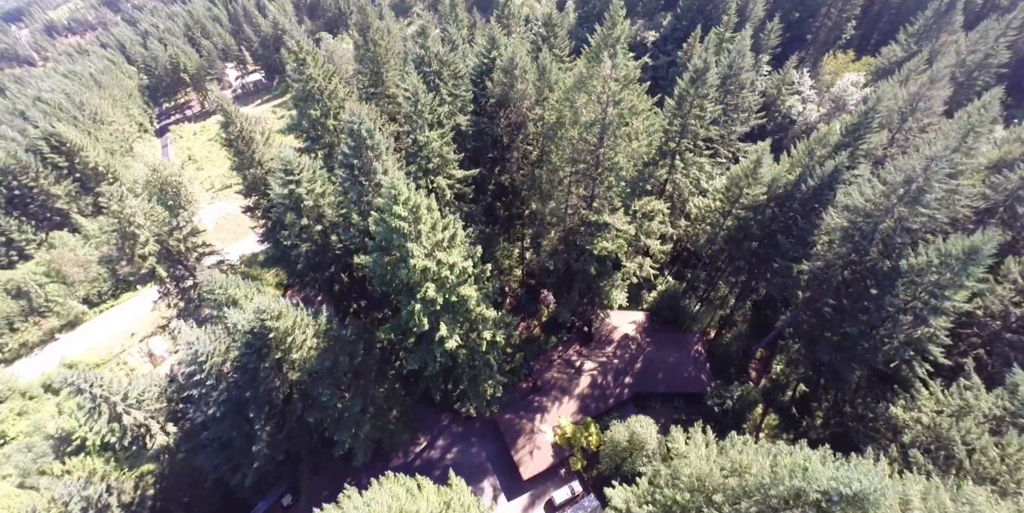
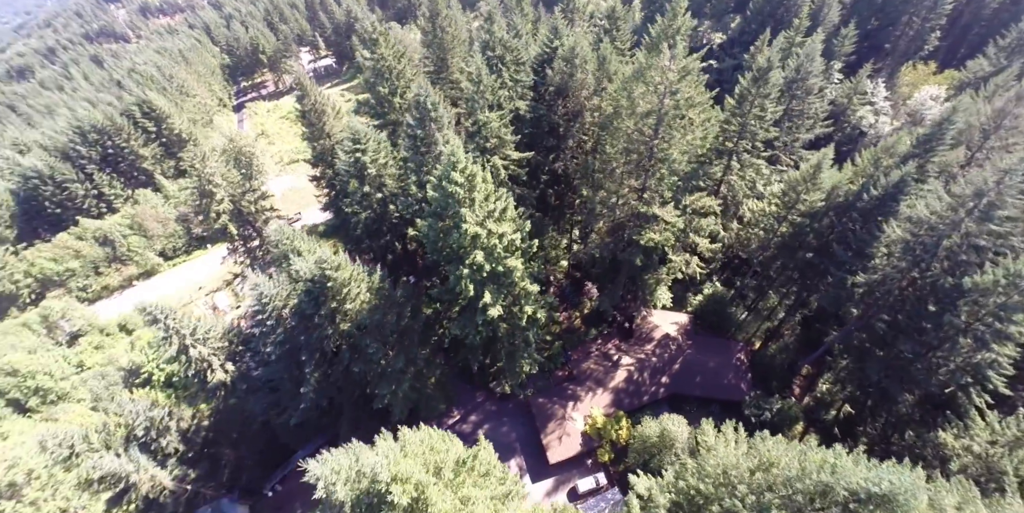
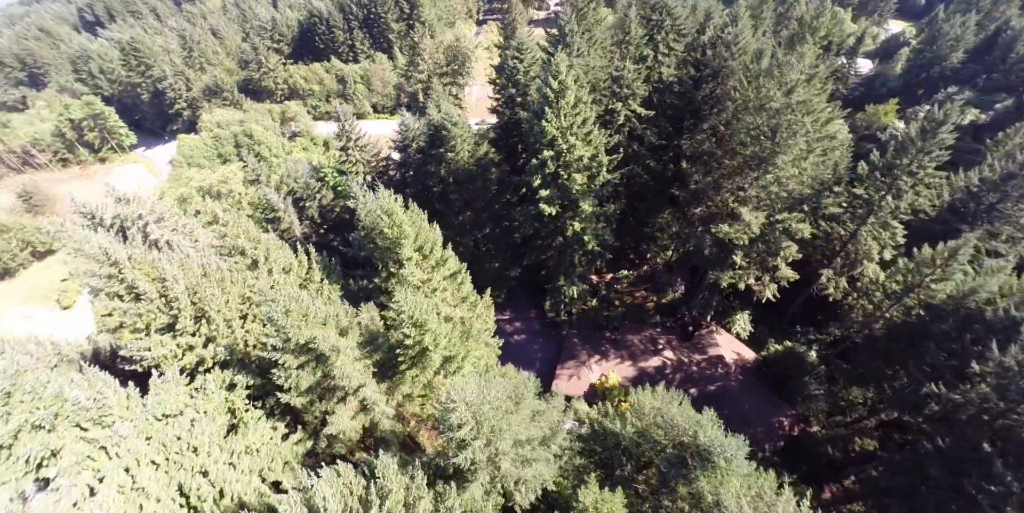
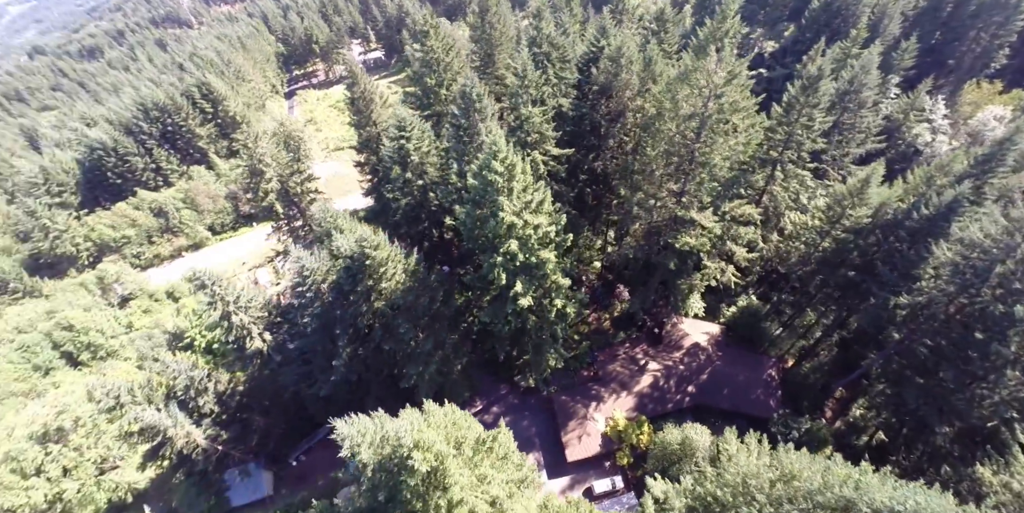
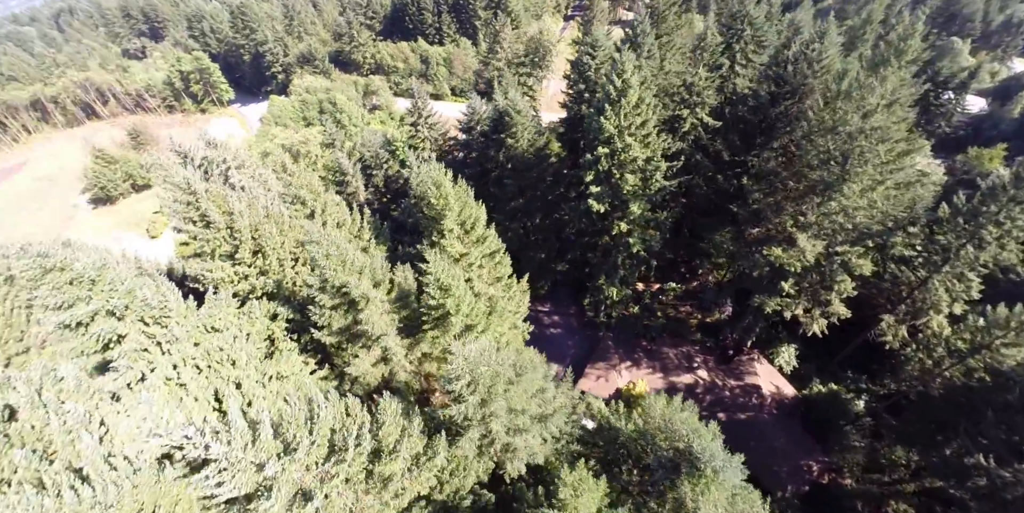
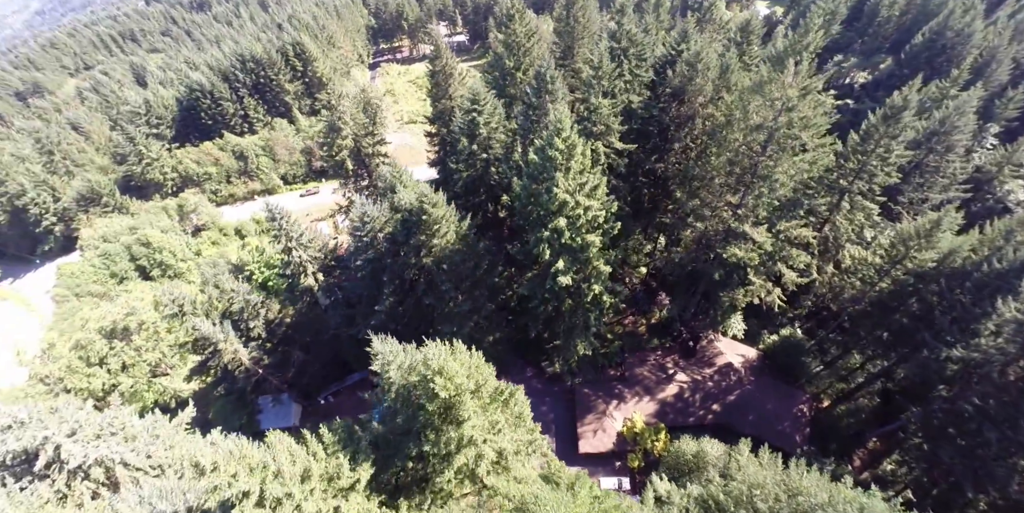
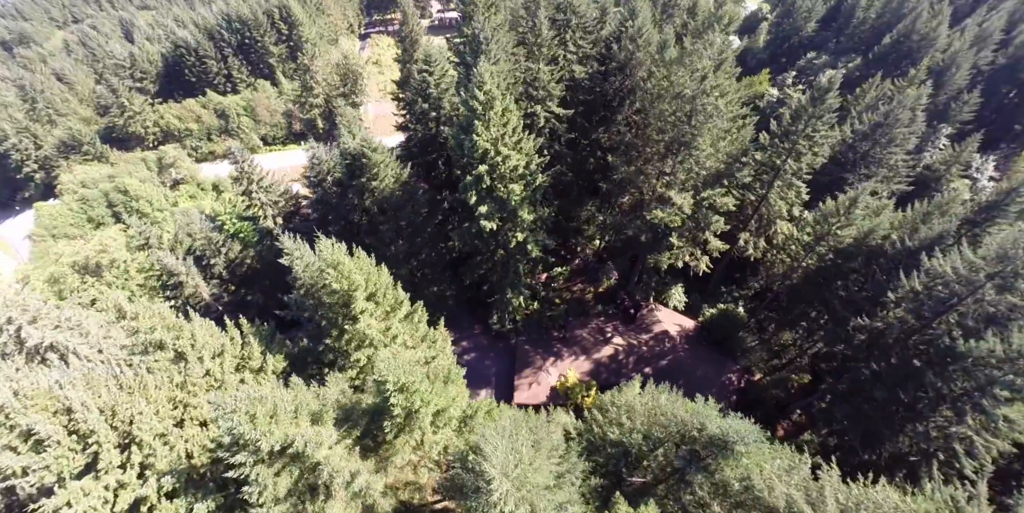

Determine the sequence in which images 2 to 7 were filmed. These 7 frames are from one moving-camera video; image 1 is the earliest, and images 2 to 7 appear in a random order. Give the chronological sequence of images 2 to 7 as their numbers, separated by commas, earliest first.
2, 4, 6, 7, 3, 5
